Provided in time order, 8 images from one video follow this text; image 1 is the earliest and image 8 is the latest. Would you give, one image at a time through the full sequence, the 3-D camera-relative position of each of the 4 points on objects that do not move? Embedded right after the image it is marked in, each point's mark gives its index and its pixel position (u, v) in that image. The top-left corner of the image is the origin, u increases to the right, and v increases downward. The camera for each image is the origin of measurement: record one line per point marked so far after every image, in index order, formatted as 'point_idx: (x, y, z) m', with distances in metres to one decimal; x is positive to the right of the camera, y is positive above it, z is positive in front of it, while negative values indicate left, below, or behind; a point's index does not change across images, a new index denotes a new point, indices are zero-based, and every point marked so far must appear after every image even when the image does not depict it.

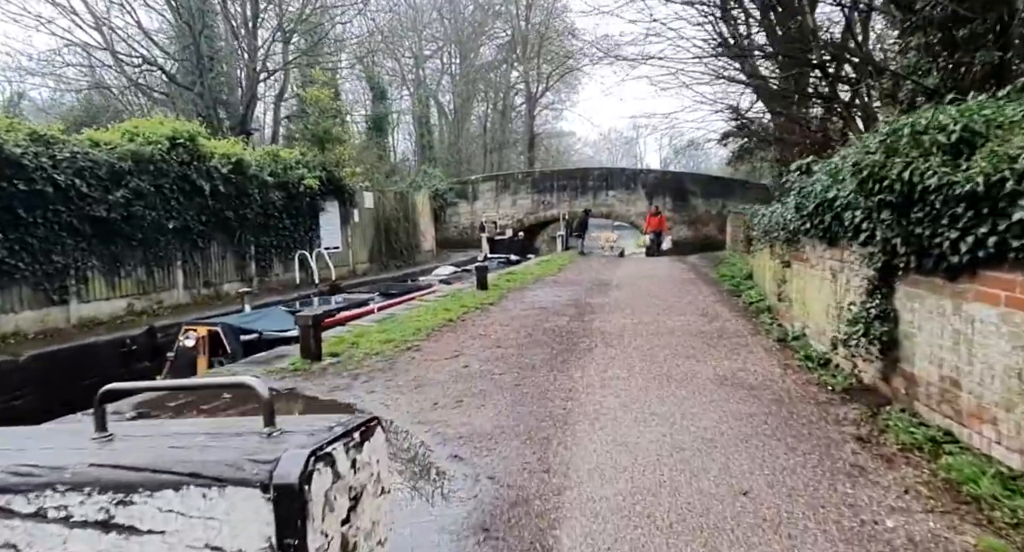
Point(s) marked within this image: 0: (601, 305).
0: (+1.3, -0.5, +9.1) m
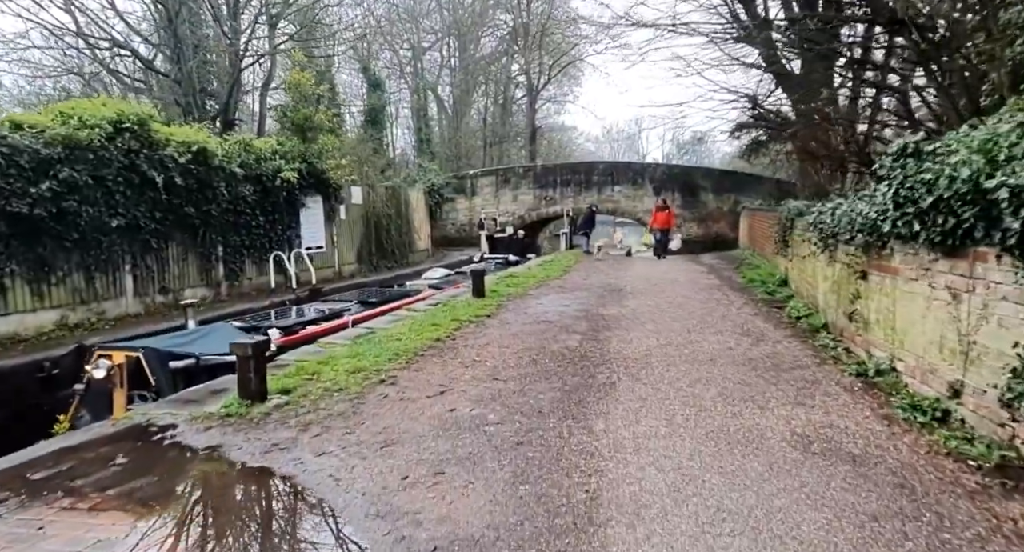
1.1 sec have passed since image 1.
0: (+1.3, -0.6, +7.7) m
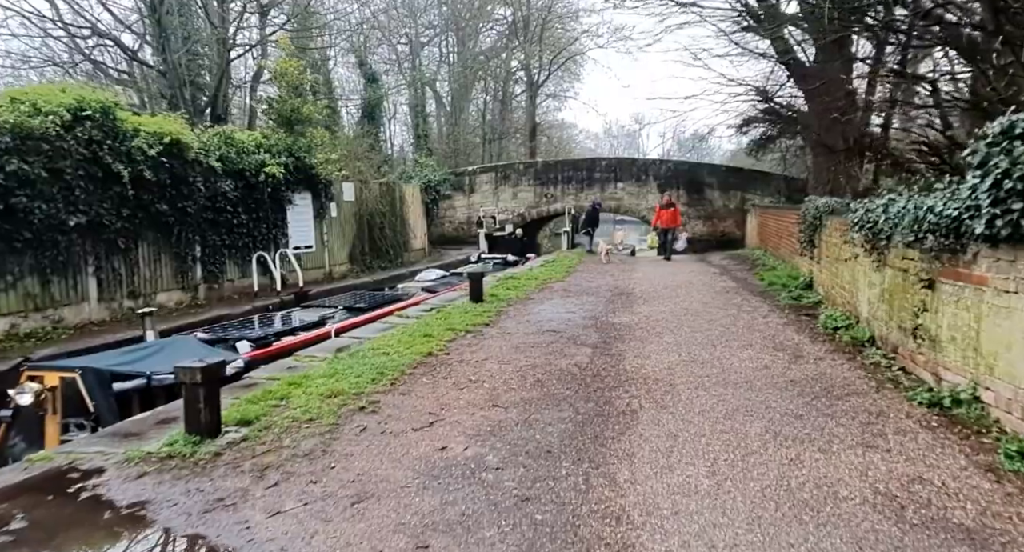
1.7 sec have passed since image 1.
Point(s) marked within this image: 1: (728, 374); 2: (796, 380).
0: (+1.4, -0.6, +6.9) m
1: (+1.7, -0.8, +4.9) m
2: (+2.1, -0.8, +4.6) m
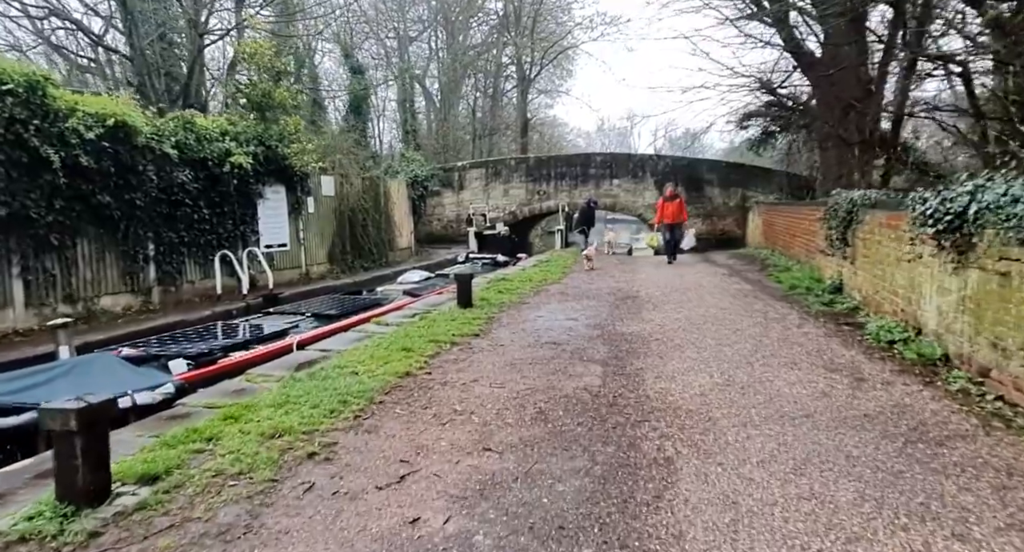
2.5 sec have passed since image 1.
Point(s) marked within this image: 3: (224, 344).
0: (+1.3, -0.6, +5.9) m
1: (+1.7, -0.8, +3.9) m
2: (+2.1, -0.8, +3.6) m
3: (-2.9, -0.7, +6.1) m
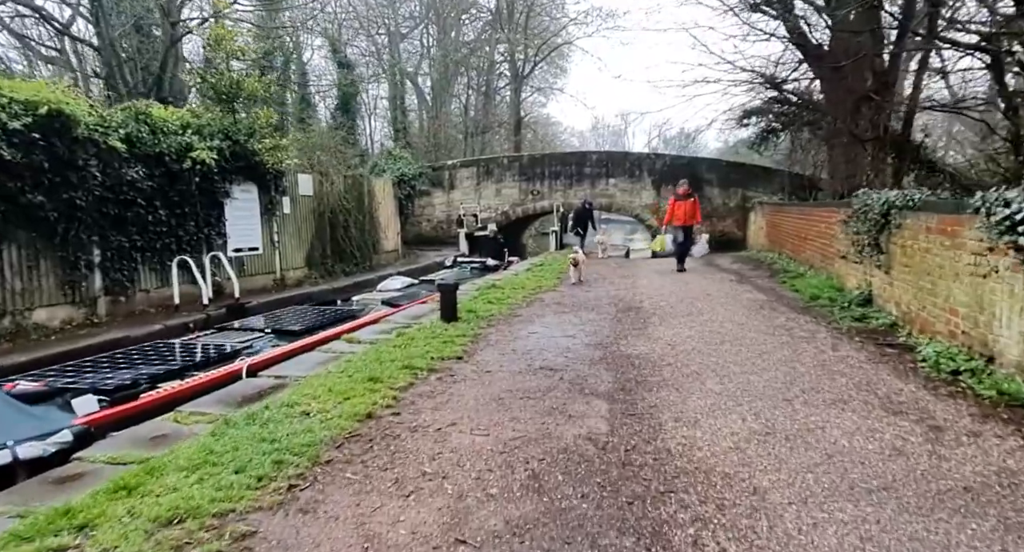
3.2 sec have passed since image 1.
0: (+1.2, -0.8, +5.0) m
1: (+1.6, -0.9, +3.0) m
2: (+2.0, -0.9, +2.7) m
3: (-3.0, -0.8, +5.2) m
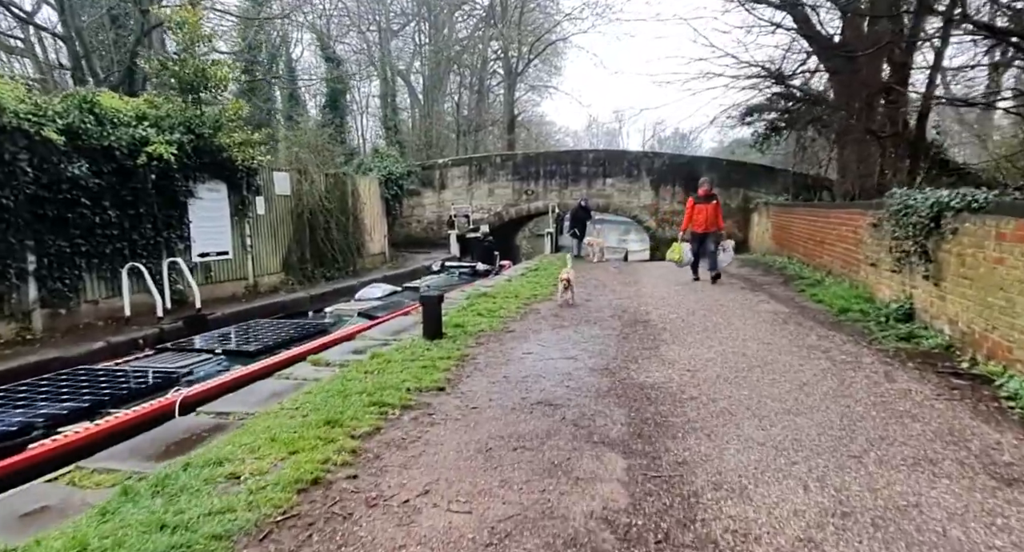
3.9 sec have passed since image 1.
0: (+1.1, -0.9, +4.2) m
1: (+1.6, -1.0, +2.1) m
2: (+2.0, -1.0, +1.8) m
3: (-3.0, -0.9, +4.3) m
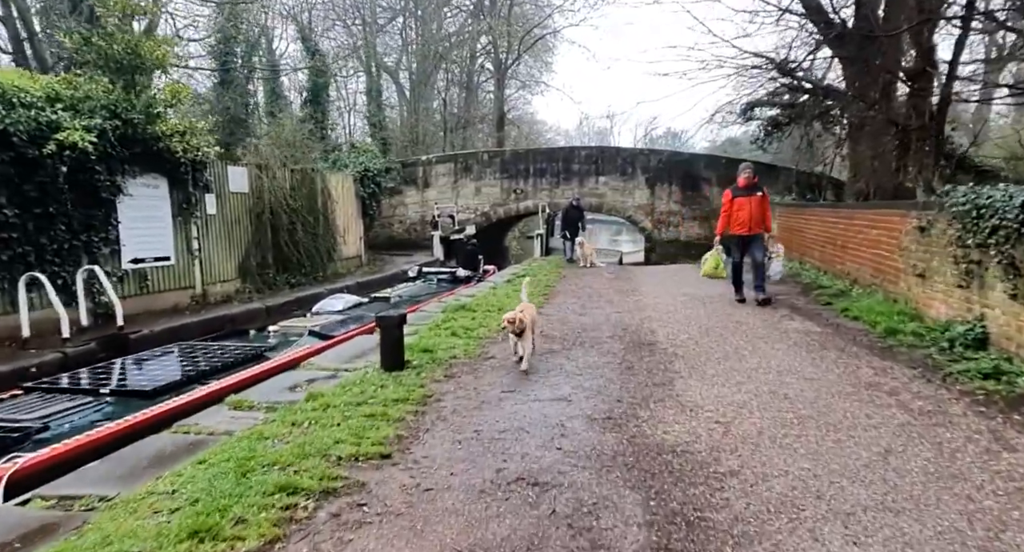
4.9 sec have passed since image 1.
0: (+1.0, -1.0, +2.9) m
1: (+1.4, -1.2, +0.8) m
2: (+1.8, -1.2, +0.6) m
3: (-3.2, -1.0, +3.0) m
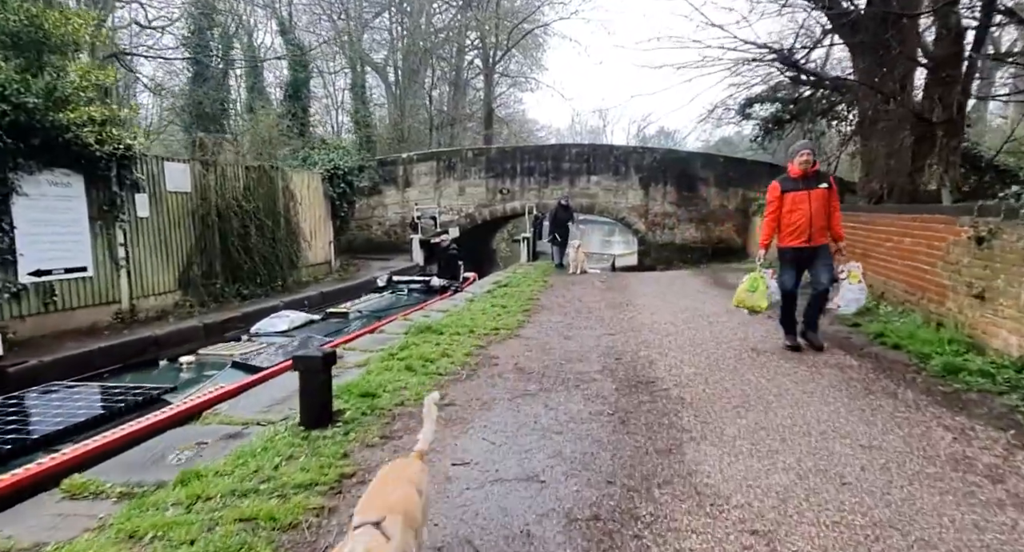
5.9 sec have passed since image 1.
0: (+0.7, -1.2, +1.7) m
1: (+1.2, -1.3, -0.4) m
2: (+1.6, -1.3, -0.7) m
3: (-3.4, -1.2, +1.7) m
